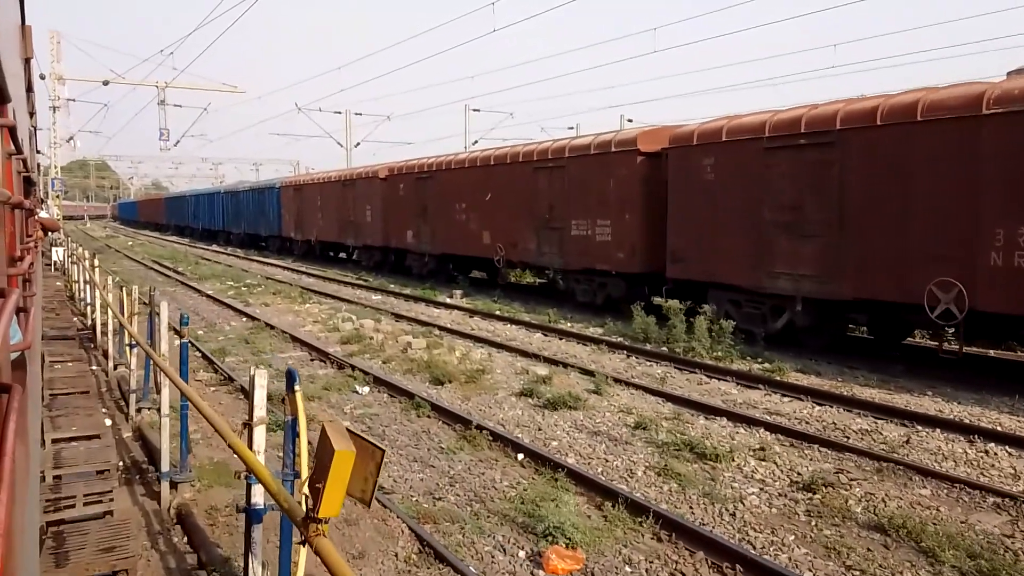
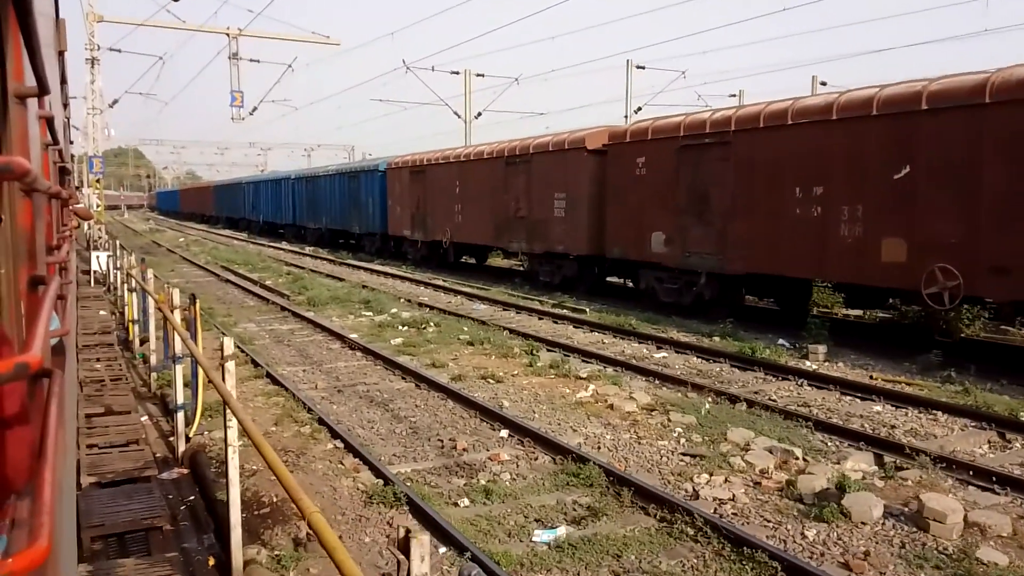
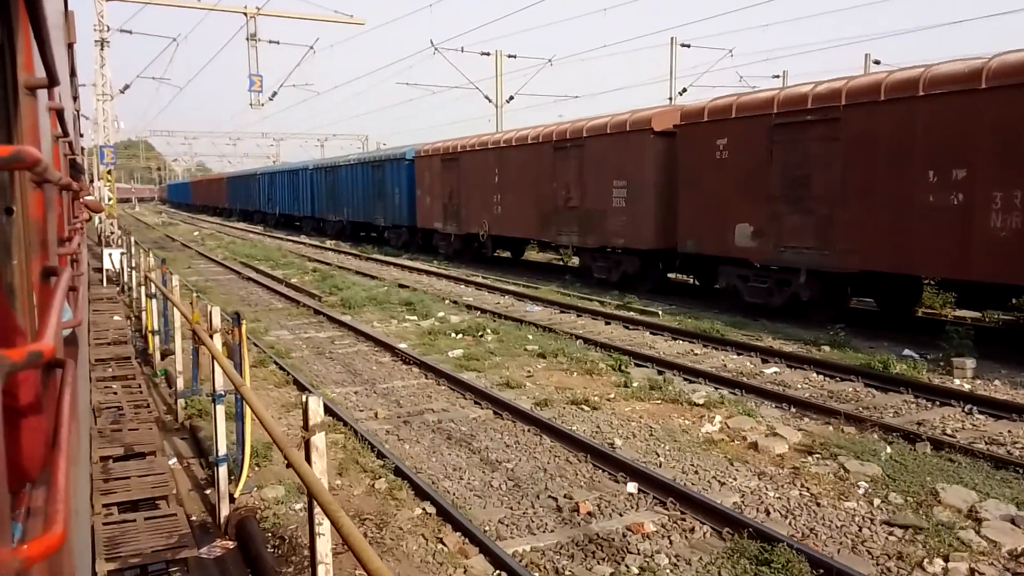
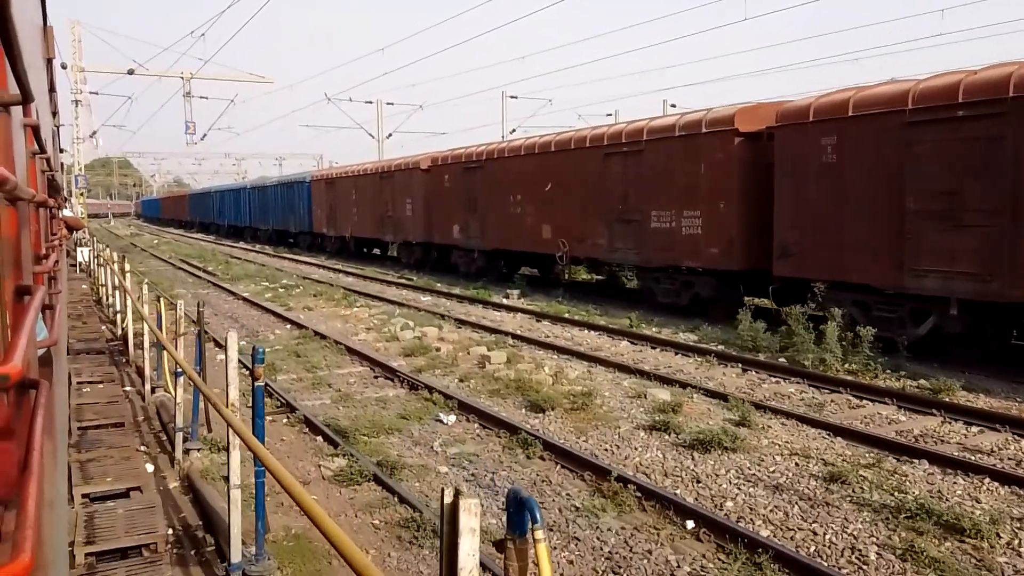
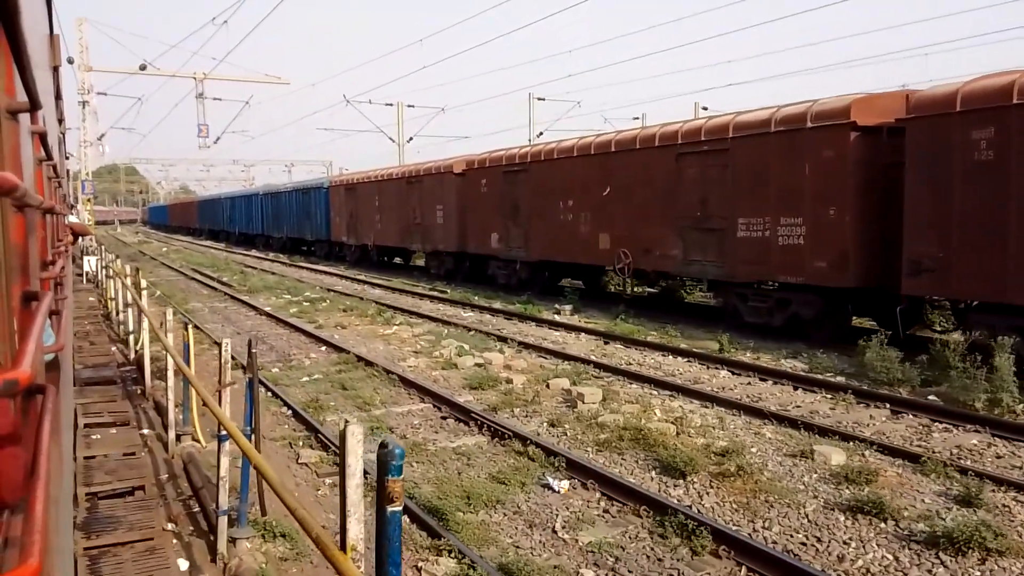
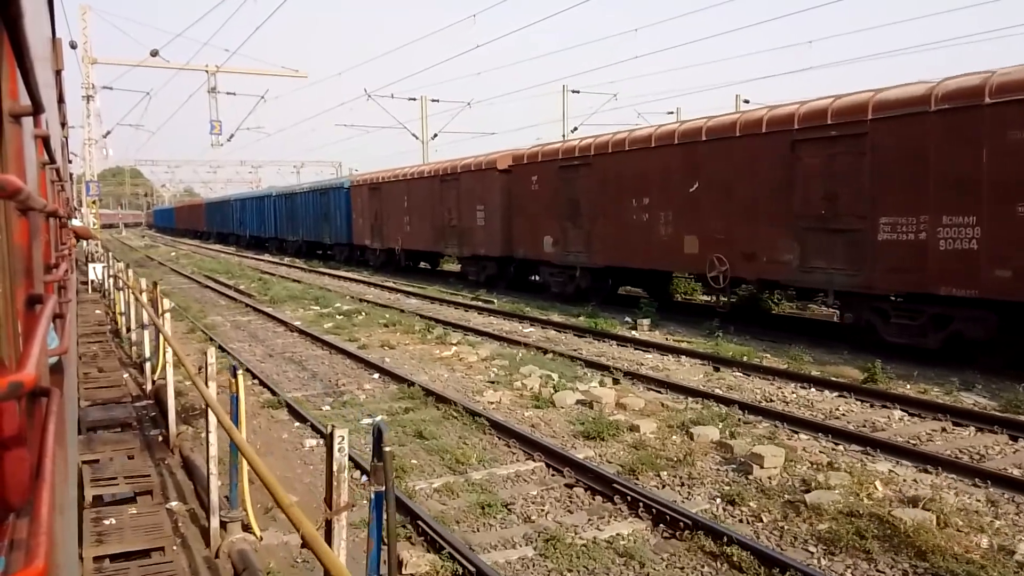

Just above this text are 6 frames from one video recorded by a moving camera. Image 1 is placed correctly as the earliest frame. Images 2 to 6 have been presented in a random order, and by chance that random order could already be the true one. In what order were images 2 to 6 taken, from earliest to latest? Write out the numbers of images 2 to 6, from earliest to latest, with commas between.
4, 5, 6, 2, 3
